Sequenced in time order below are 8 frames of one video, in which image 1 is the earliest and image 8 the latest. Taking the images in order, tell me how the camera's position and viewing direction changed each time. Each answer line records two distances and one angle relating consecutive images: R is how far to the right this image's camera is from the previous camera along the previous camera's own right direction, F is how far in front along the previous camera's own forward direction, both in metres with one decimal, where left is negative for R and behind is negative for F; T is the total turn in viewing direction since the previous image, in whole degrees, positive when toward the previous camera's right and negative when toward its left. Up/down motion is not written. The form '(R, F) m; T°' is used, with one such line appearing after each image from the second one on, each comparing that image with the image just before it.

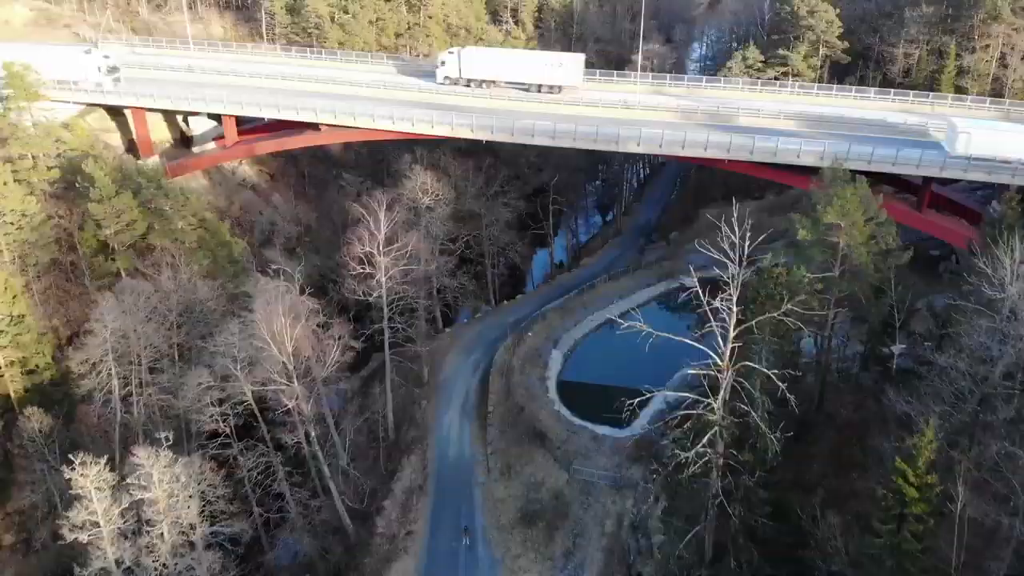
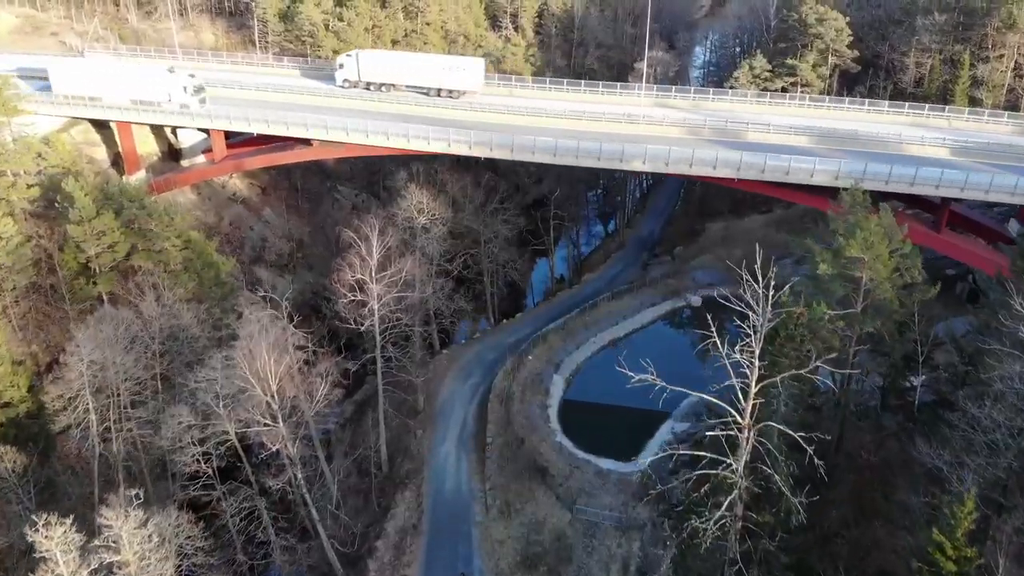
(0.0, +1.5) m; 0°
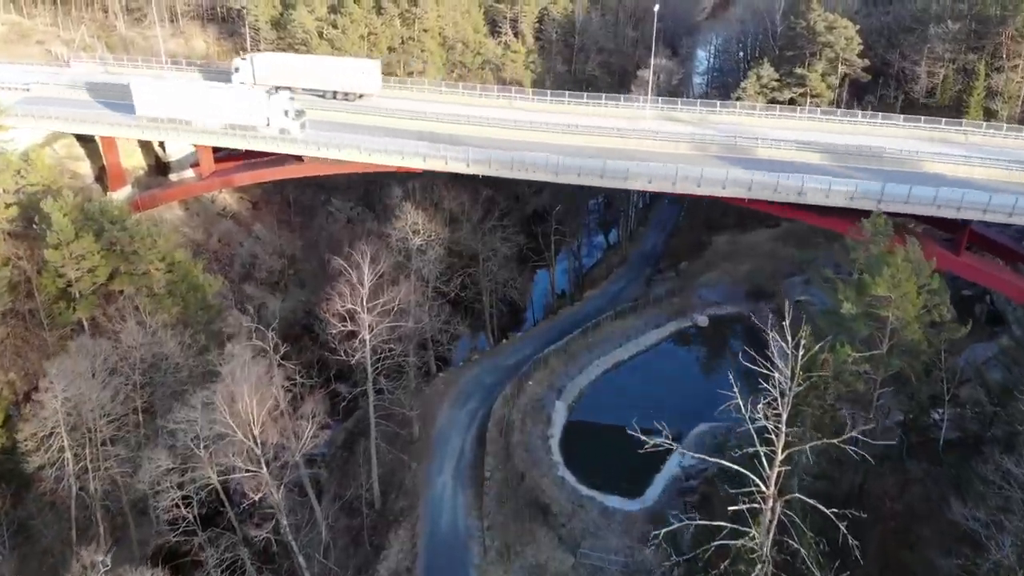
(0.0, +1.5) m; 0°
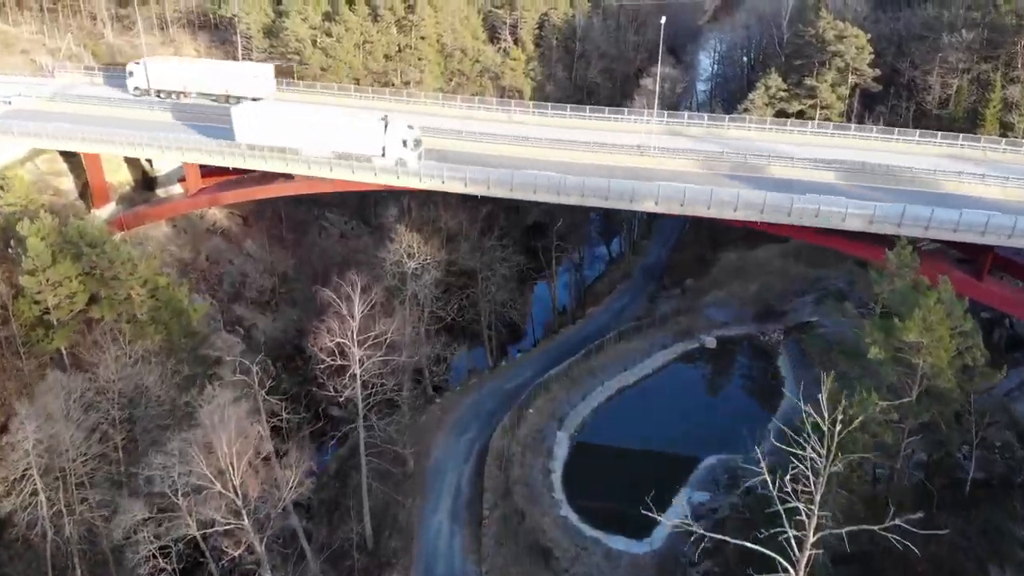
(0.0, +1.5) m; 0°
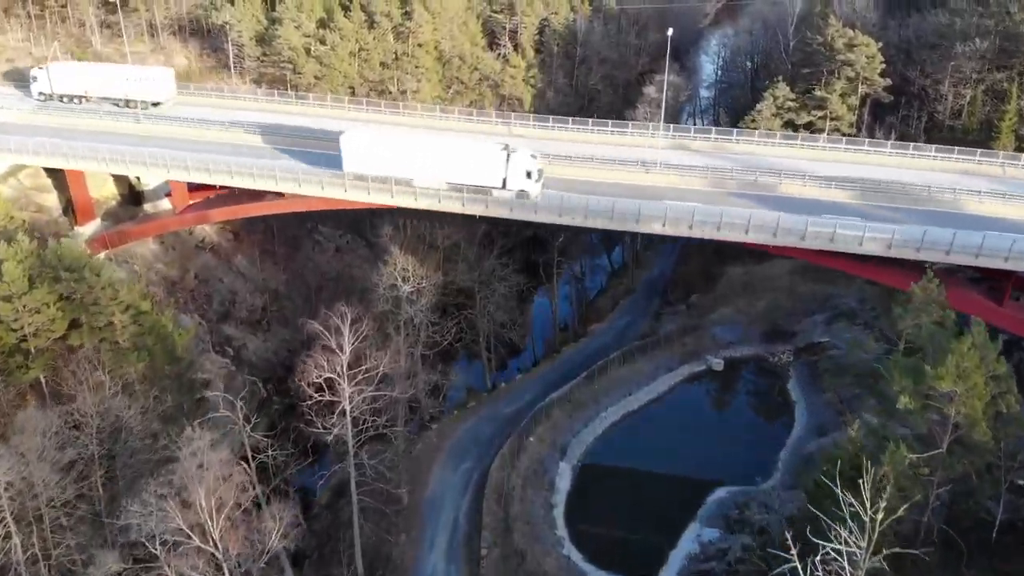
(0.0, +1.3) m; 0°
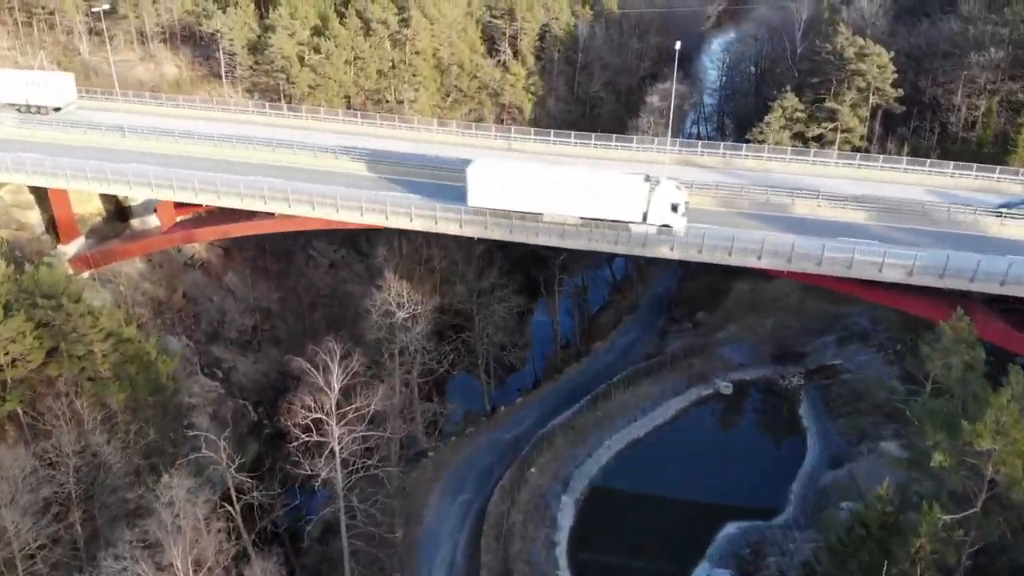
(0.0, +1.3) m; 0°
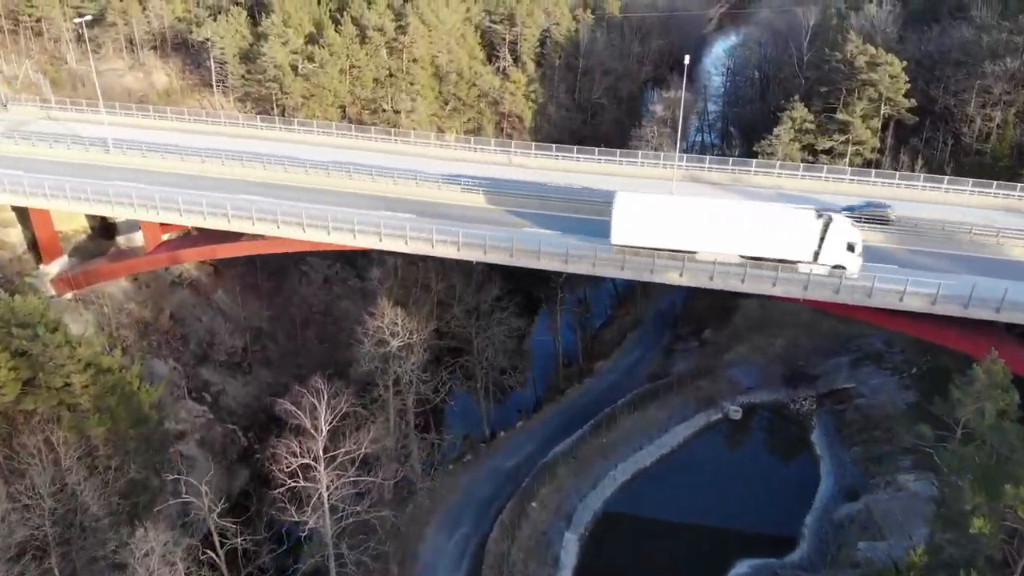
(0.0, +1.3) m; 0°
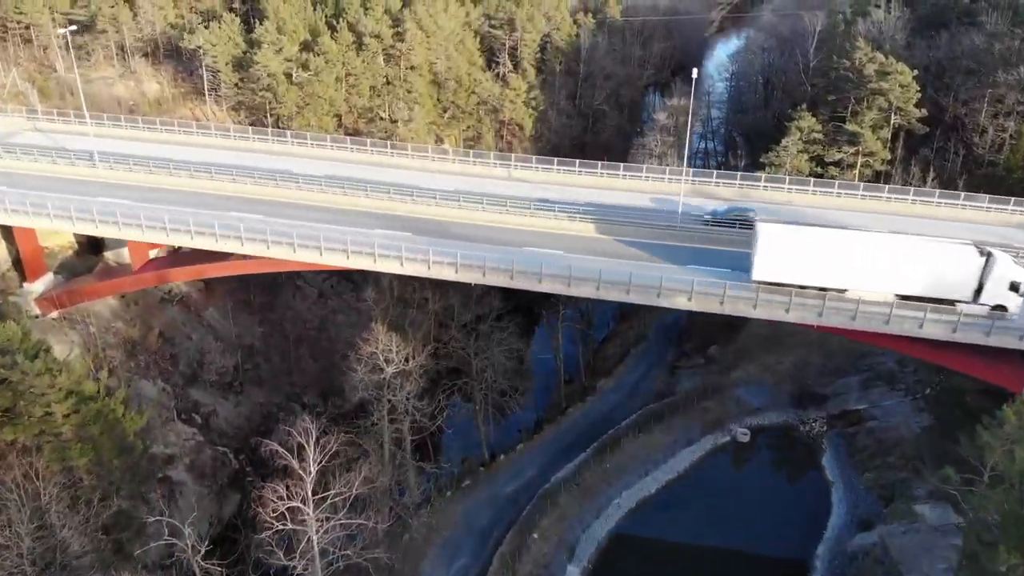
(0.0, +1.1) m; 0°
